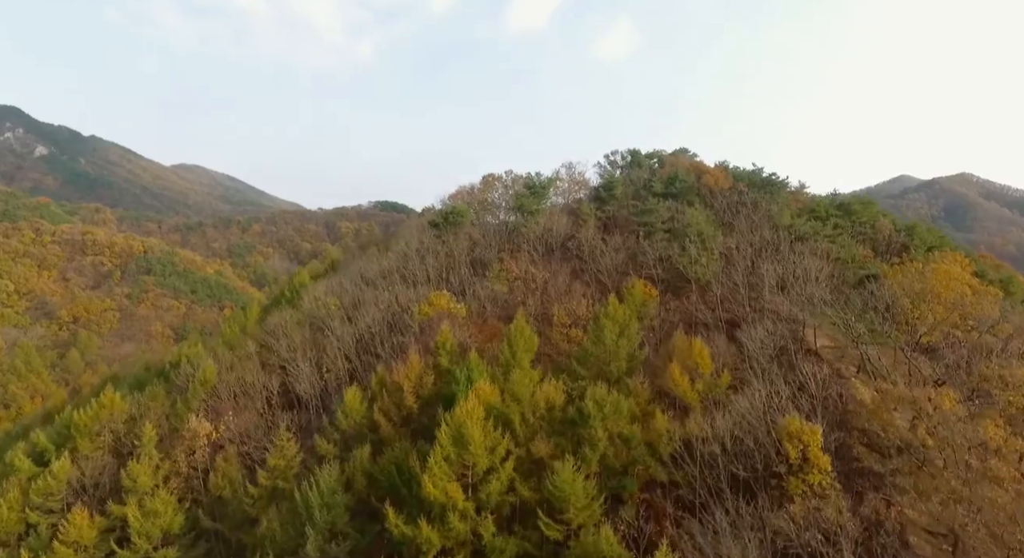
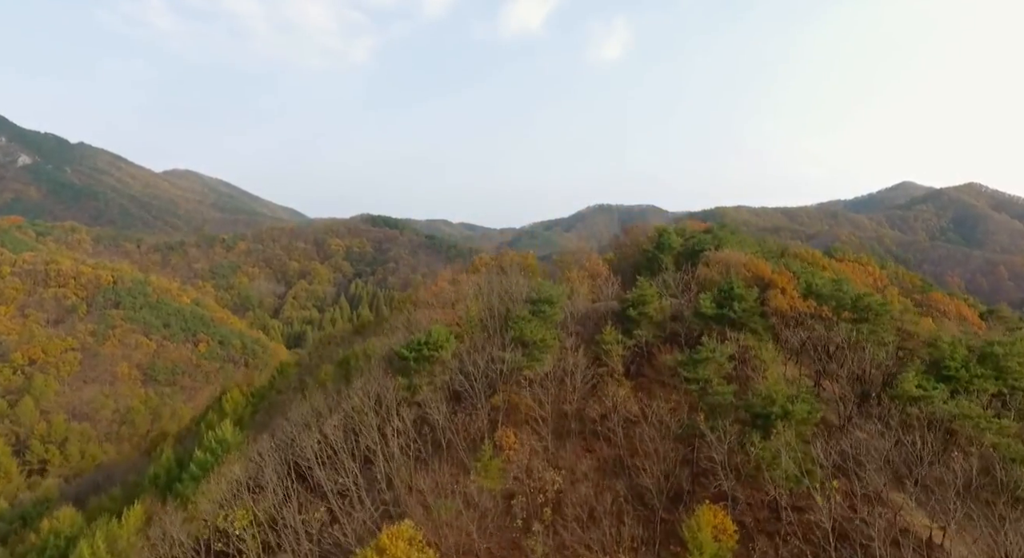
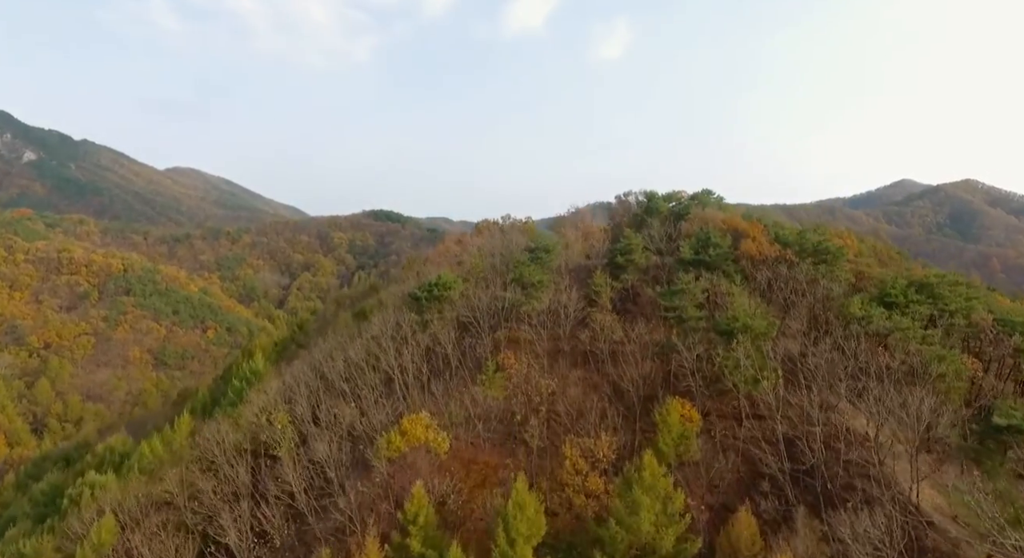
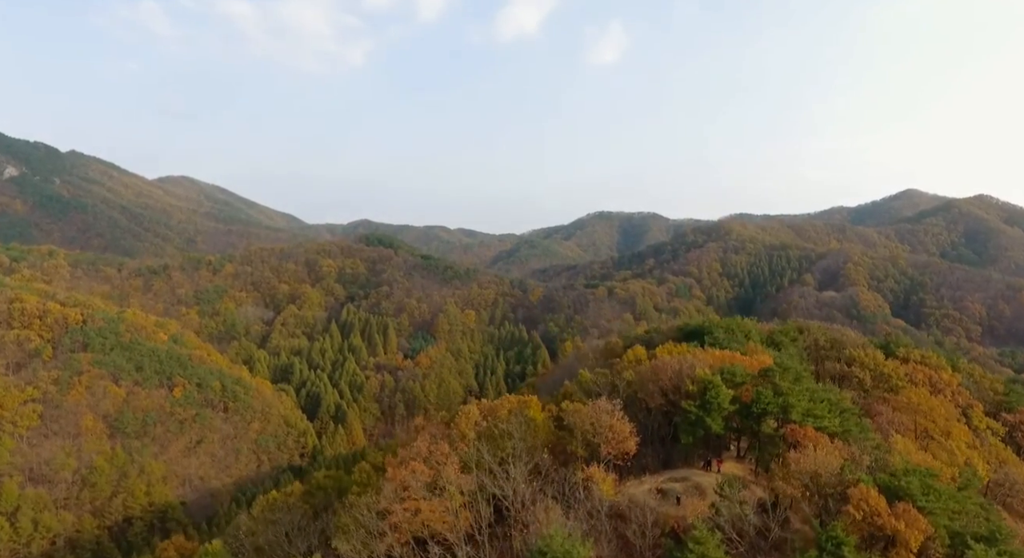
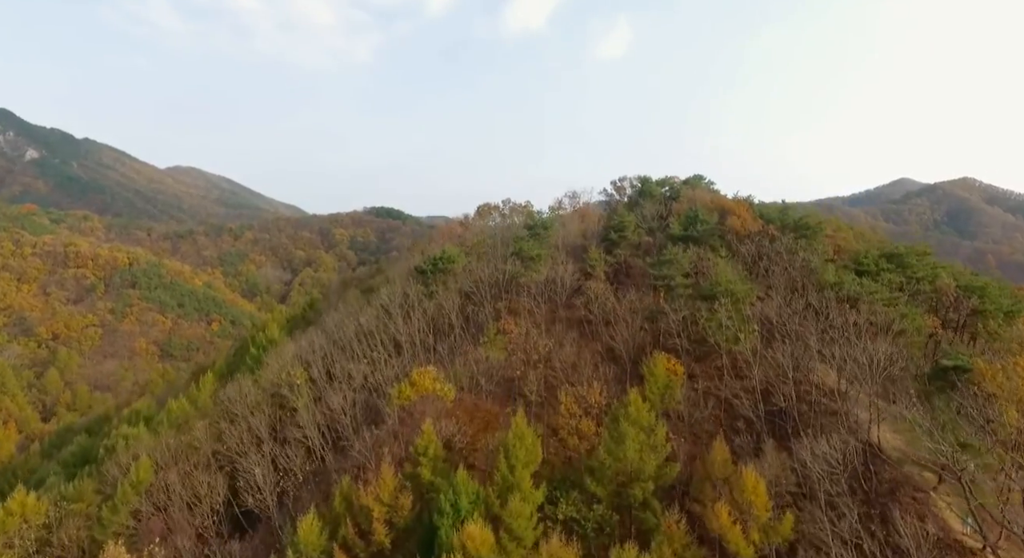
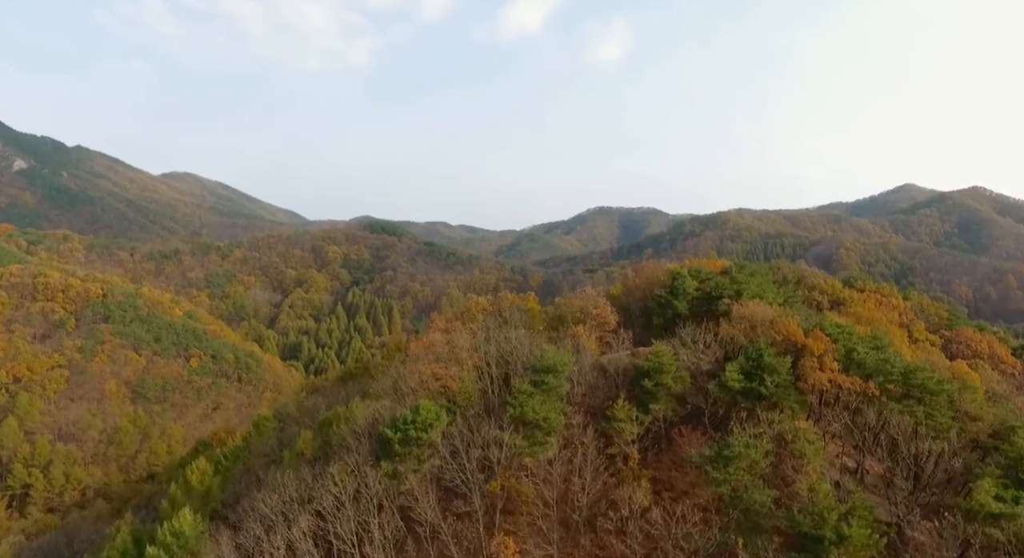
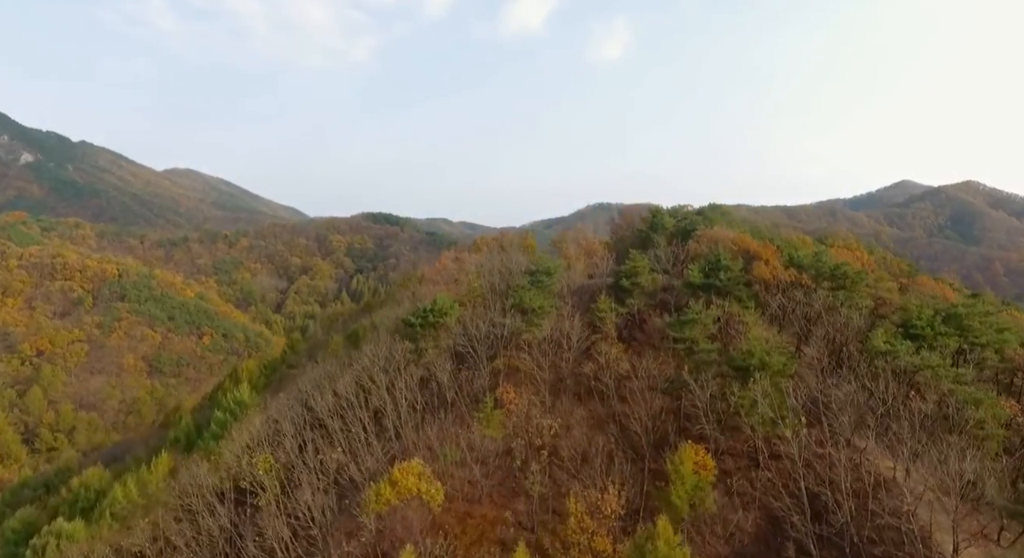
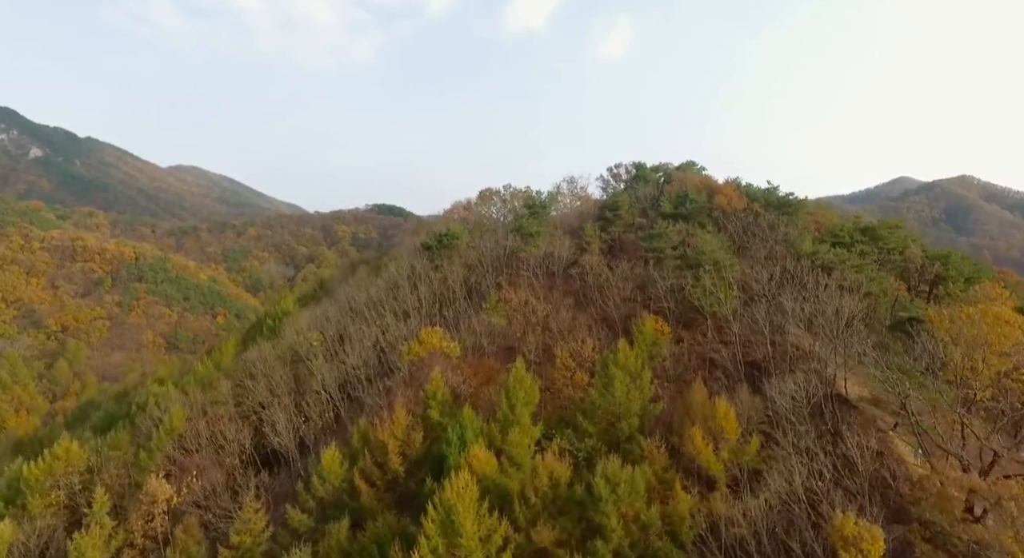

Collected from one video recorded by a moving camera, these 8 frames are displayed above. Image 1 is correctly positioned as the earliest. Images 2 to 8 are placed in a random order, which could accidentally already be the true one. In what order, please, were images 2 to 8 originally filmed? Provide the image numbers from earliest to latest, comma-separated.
8, 5, 3, 7, 2, 6, 4
